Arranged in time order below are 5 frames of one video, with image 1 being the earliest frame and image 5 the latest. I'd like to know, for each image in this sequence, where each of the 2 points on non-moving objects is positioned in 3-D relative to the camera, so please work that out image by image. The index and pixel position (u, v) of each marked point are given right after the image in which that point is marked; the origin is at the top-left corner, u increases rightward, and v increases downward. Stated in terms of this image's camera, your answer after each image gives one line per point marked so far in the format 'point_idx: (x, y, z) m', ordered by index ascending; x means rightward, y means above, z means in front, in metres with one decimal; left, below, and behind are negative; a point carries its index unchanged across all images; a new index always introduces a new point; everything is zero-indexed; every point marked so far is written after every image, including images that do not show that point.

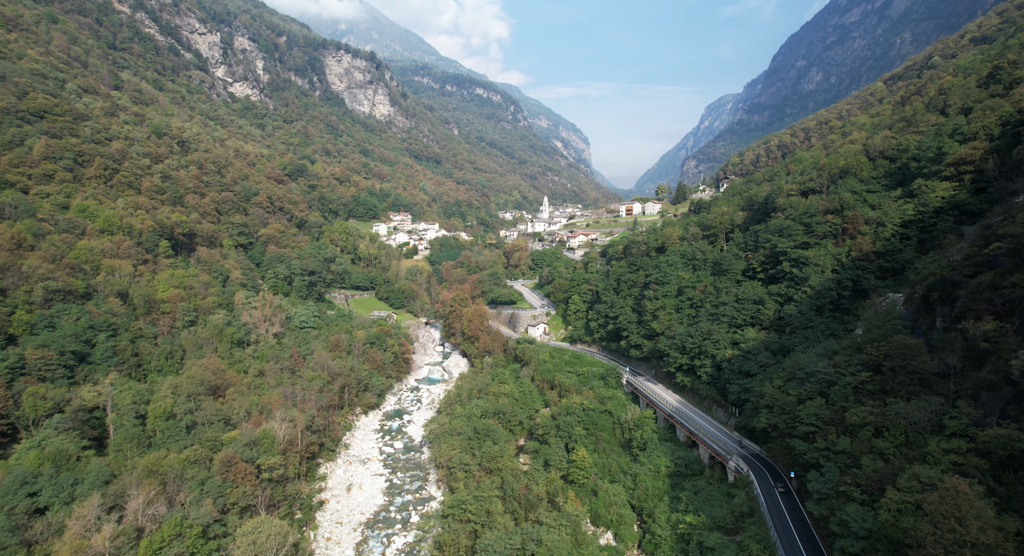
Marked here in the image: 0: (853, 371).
0: (+12.2, -3.3, +17.3) m
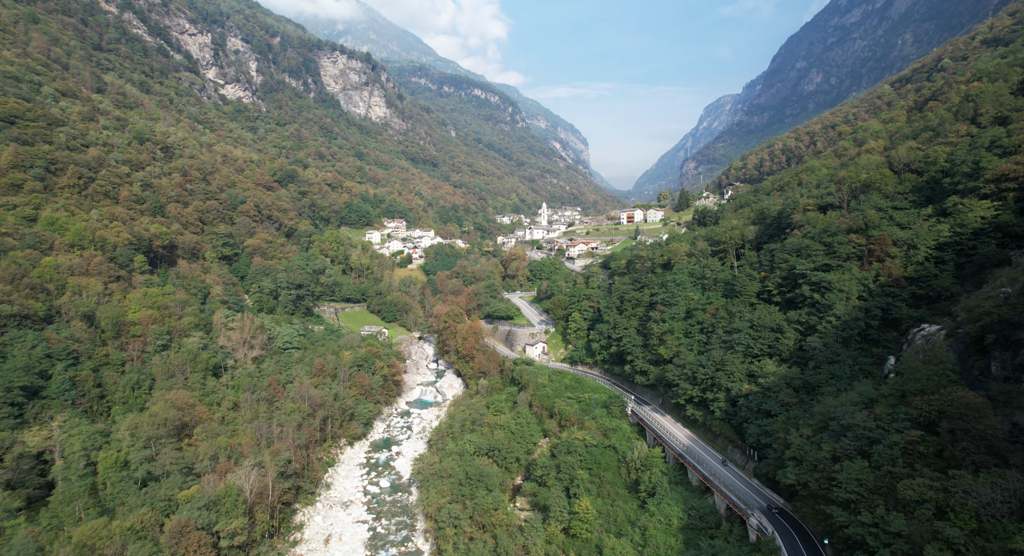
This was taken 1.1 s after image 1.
0: (+12.0, -4.7, +15.0) m
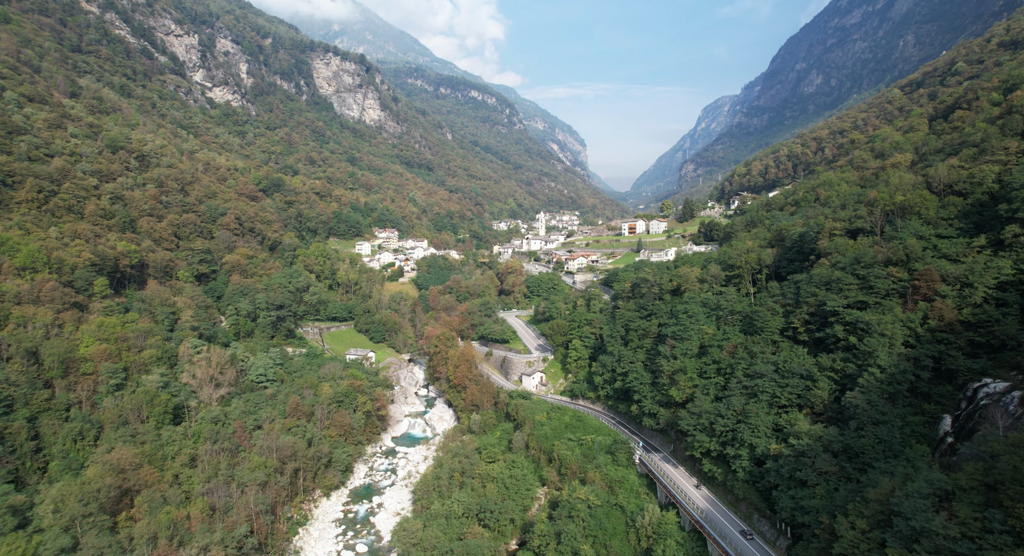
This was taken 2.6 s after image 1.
0: (+11.8, -6.5, +11.9) m
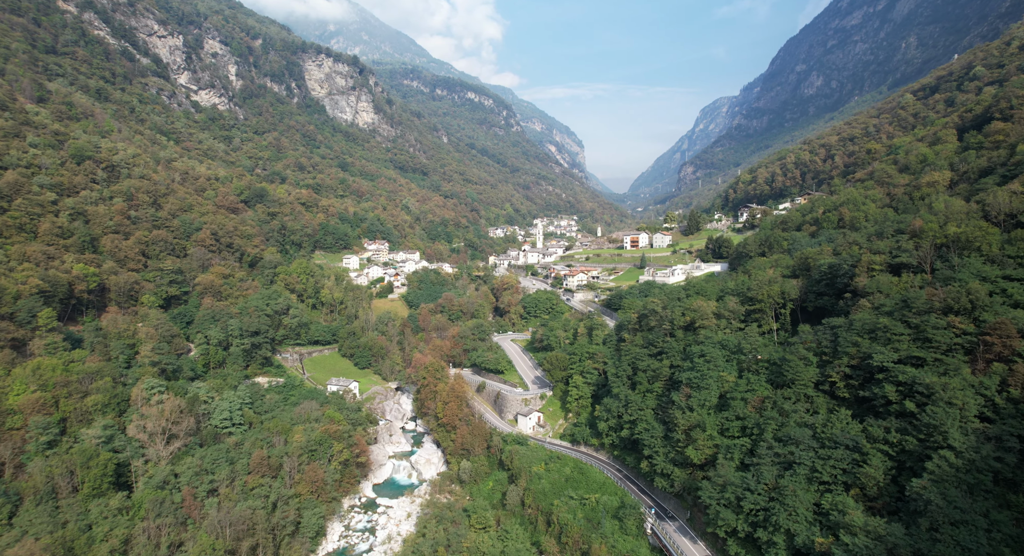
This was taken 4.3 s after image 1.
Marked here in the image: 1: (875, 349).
0: (+11.5, -8.5, +8.4) m
1: (+15.1, -3.0, +20.0) m
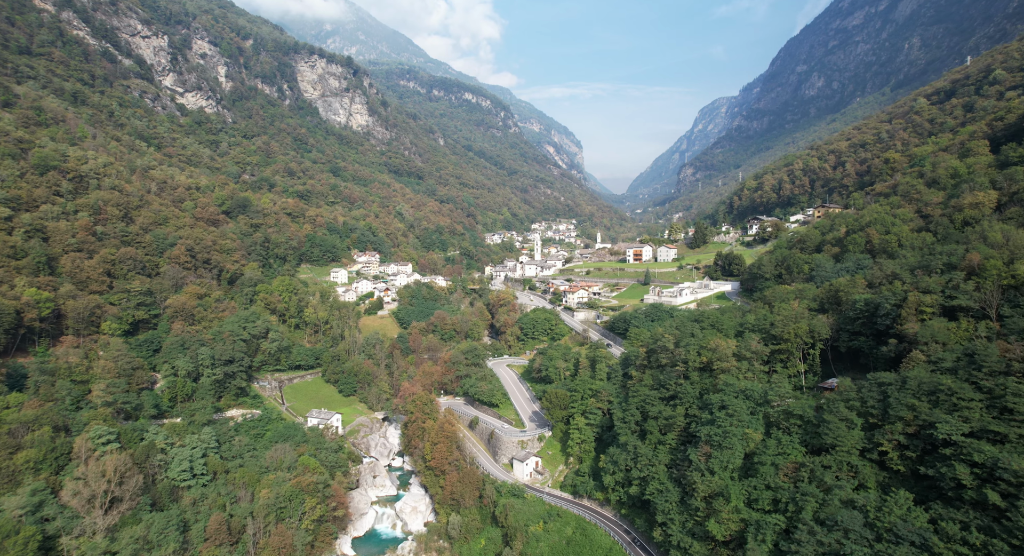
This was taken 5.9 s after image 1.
0: (+11.3, -10.4, +5.1) m
1: (+14.8, -4.9, +16.7) m
